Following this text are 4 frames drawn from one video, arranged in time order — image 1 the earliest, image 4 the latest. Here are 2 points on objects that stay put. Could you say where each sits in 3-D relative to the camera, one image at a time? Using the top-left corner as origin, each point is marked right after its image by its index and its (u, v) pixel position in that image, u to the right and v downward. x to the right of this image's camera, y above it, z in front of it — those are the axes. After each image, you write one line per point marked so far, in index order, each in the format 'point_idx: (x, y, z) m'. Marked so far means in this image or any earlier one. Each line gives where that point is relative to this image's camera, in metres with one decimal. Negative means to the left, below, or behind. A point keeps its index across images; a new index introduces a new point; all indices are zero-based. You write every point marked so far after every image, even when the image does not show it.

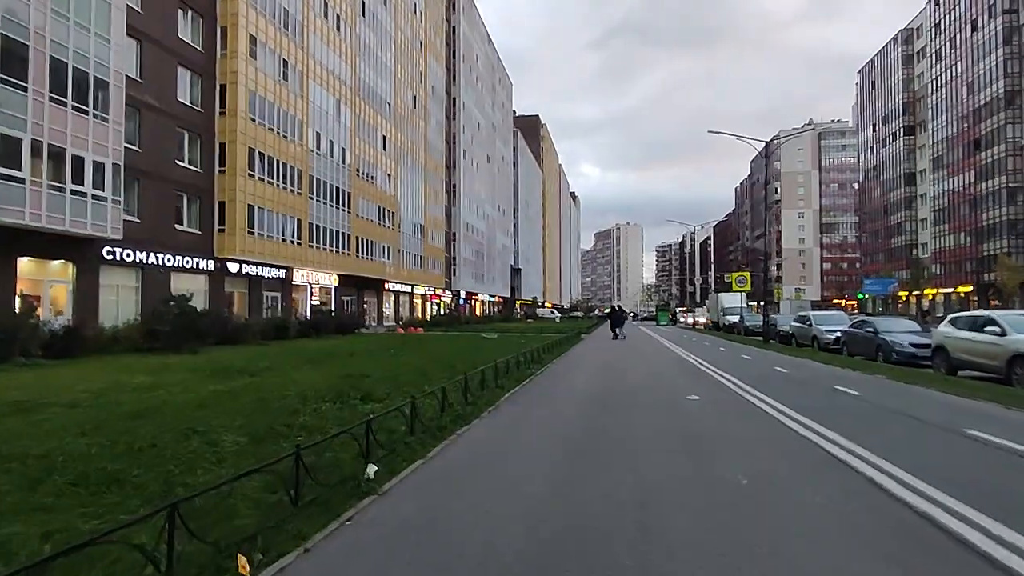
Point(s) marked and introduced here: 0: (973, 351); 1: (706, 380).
0: (+13.9, -2.0, +17.5) m
1: (+6.2, -3.0, +18.7) m
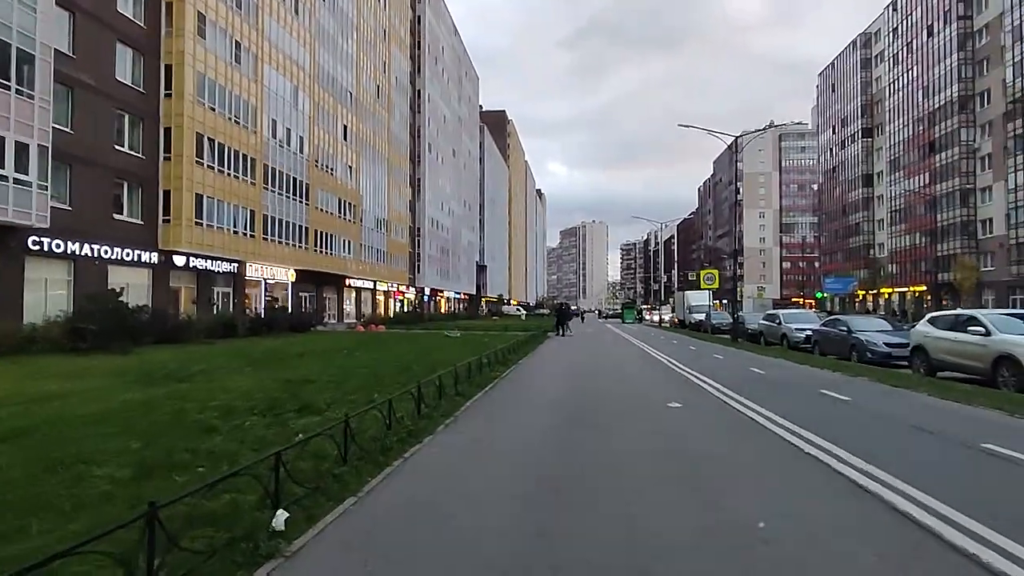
0: (+12.8, -1.9, +16.9) m
1: (+5.1, -2.9, +17.6) m
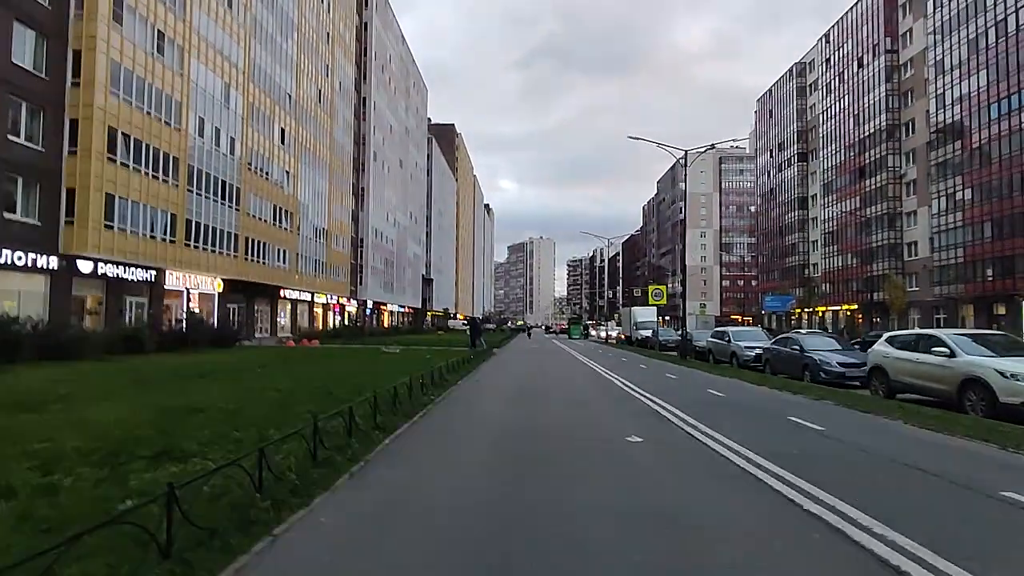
0: (+11.2, -2.4, +16.1) m
1: (+3.4, -3.3, +16.0) m
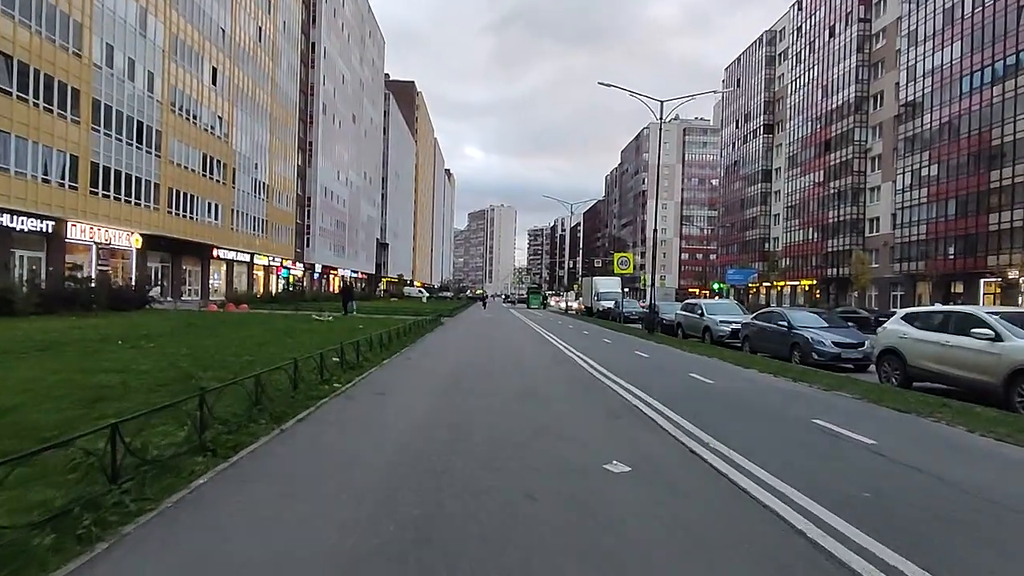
0: (+9.8, -1.7, +13.1) m
1: (+2.0, -2.4, +12.6) m
